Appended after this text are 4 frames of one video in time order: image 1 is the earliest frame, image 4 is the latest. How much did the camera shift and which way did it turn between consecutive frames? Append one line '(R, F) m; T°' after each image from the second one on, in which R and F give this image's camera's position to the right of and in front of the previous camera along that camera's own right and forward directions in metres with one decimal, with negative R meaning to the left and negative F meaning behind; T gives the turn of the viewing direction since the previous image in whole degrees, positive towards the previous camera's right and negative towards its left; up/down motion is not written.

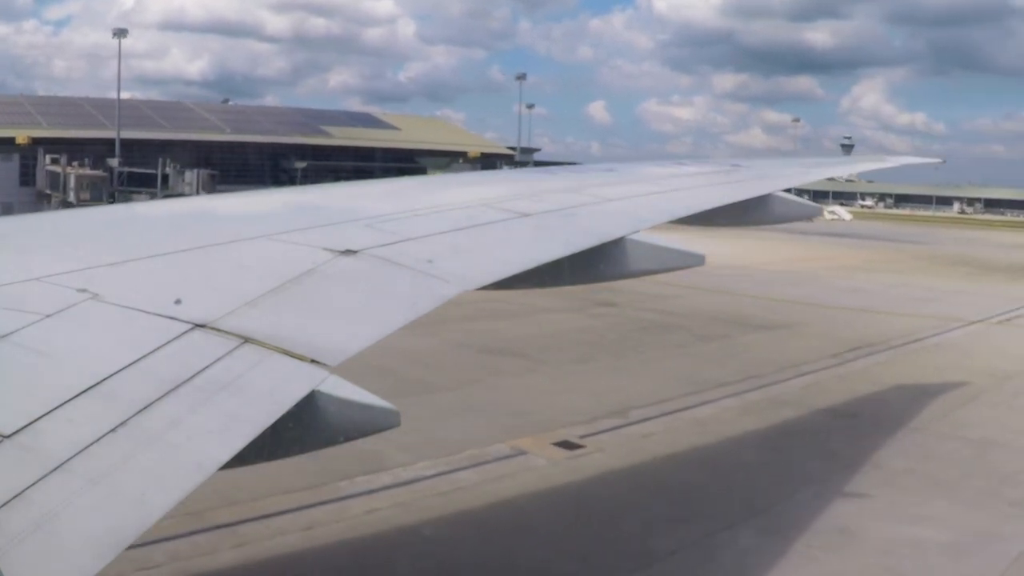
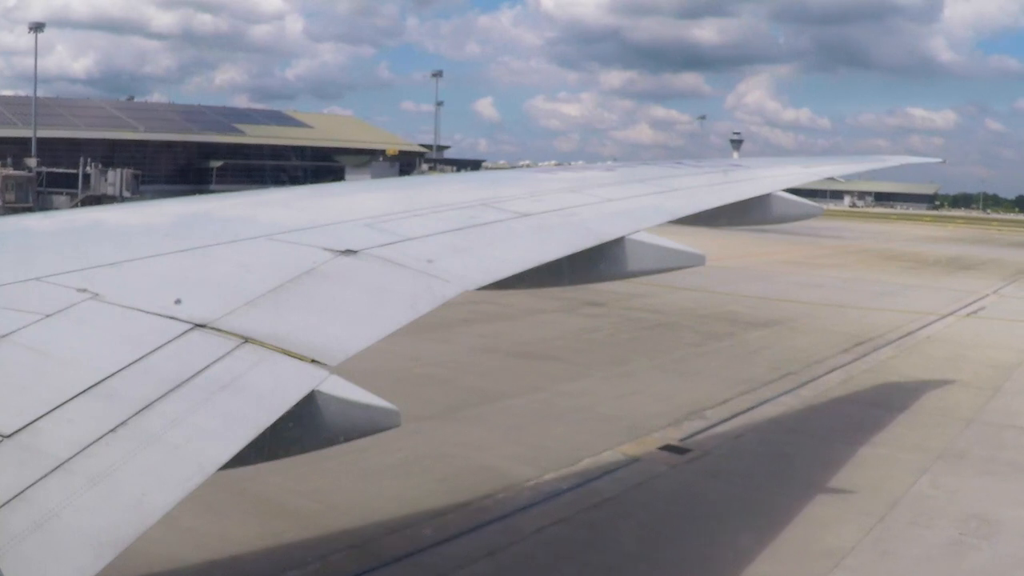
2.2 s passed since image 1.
(-0.9, -0.4) m; 0°
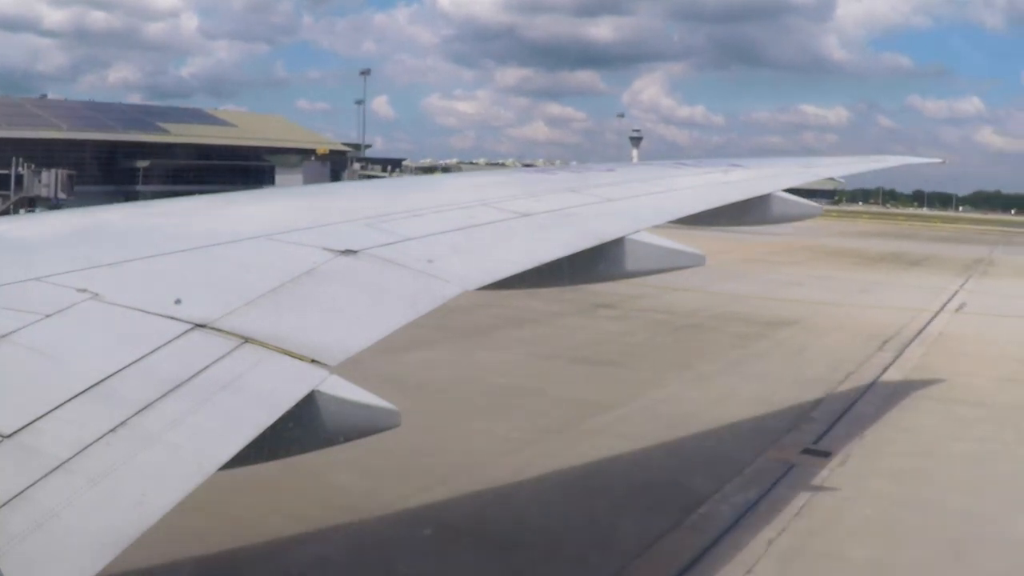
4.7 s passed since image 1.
(-1.4, -0.6) m; 0°
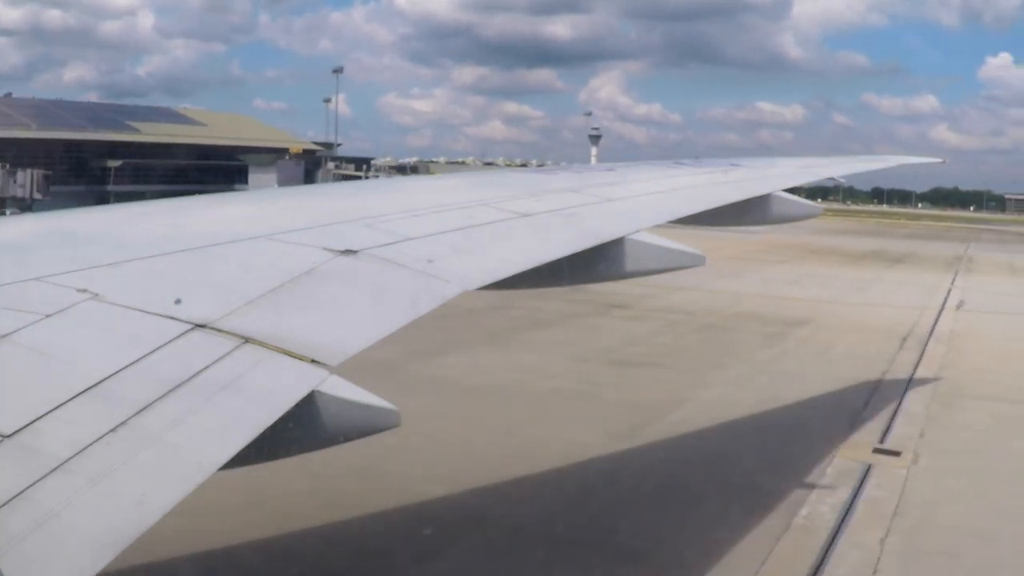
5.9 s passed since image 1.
(-0.7, -0.2) m; 0°
